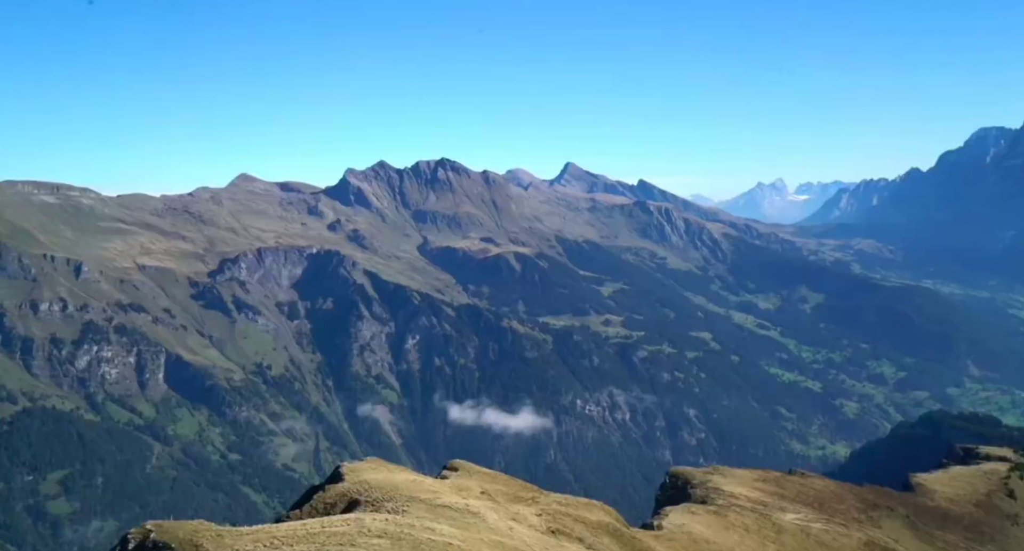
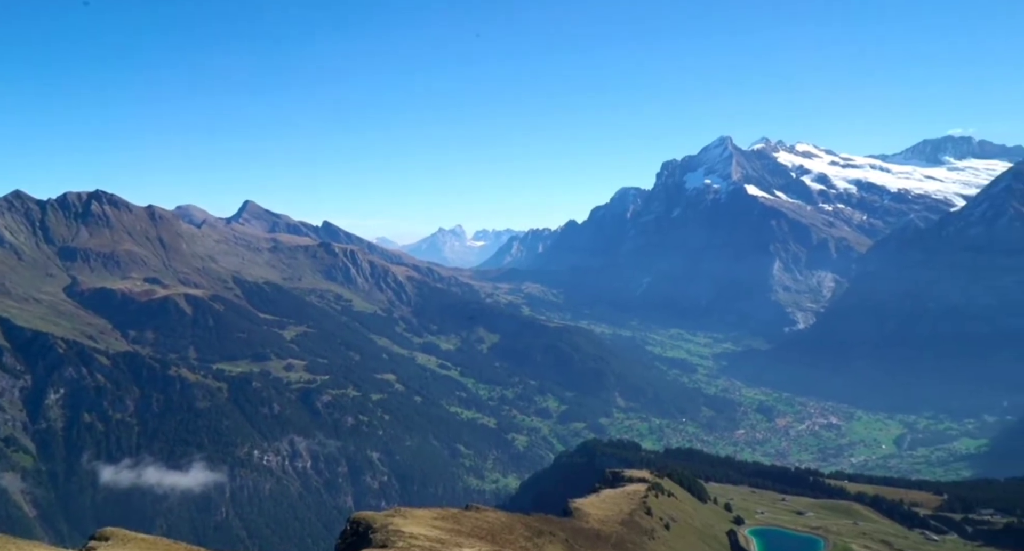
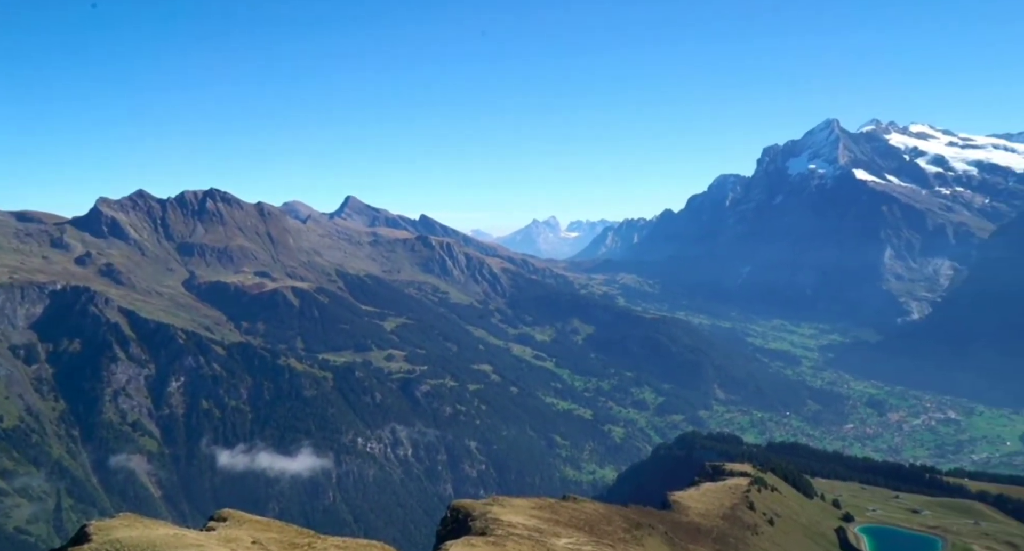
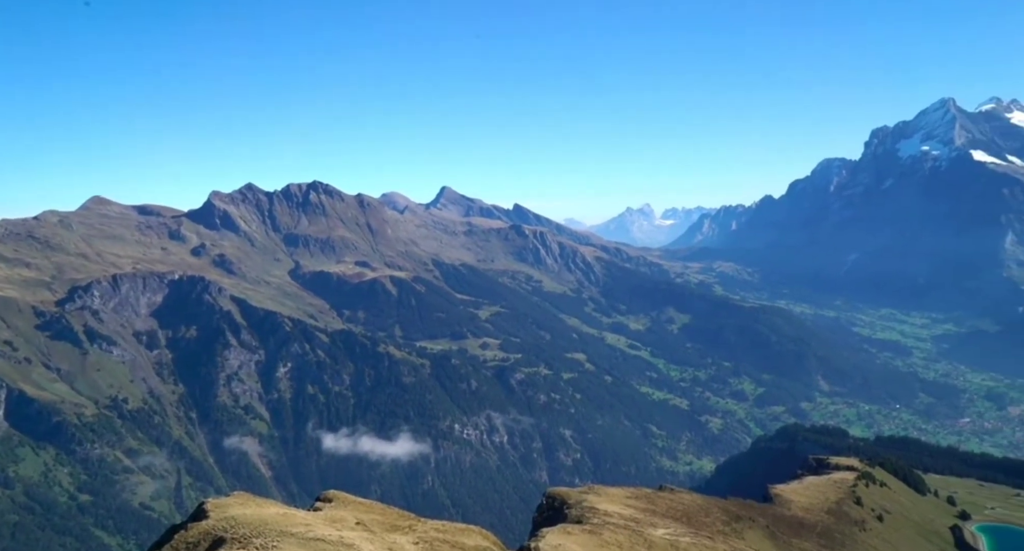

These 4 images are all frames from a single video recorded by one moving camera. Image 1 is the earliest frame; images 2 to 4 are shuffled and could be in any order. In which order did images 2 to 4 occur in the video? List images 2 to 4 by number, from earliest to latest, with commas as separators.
4, 3, 2
